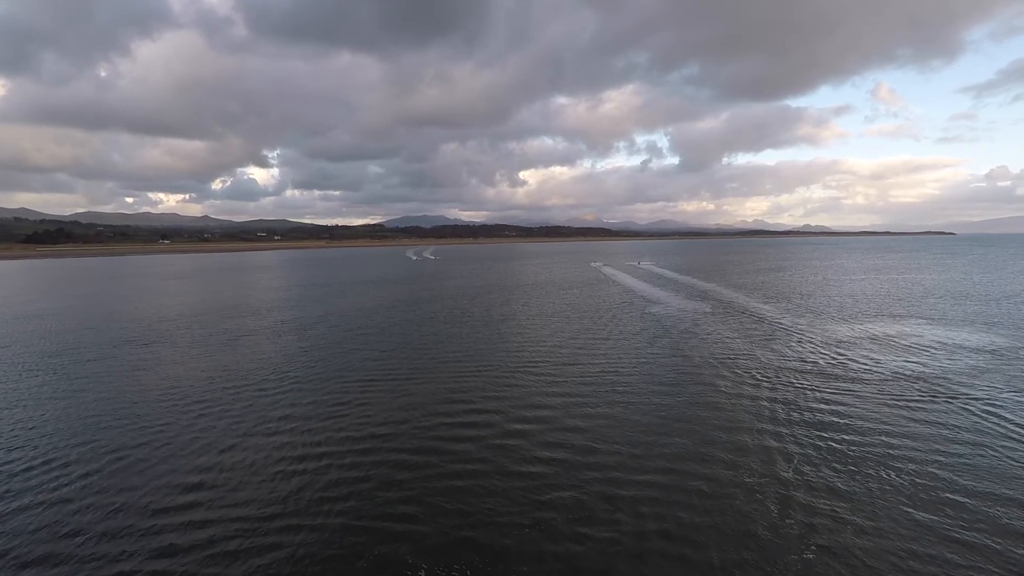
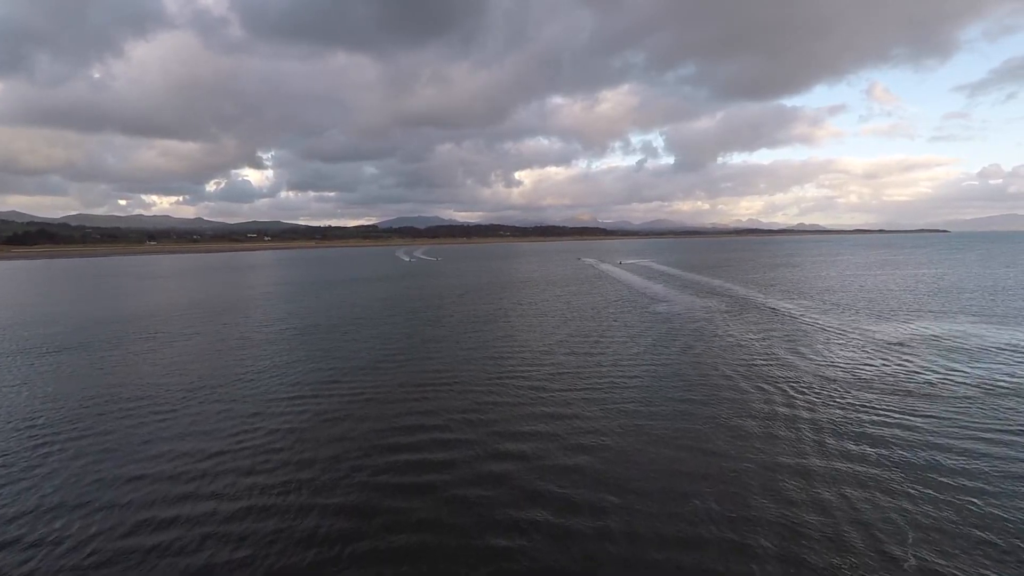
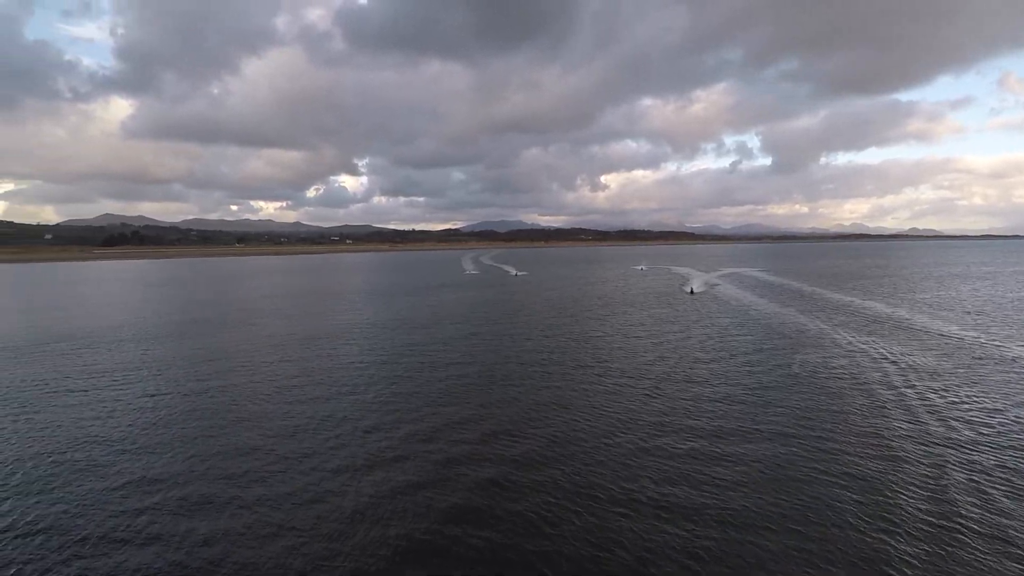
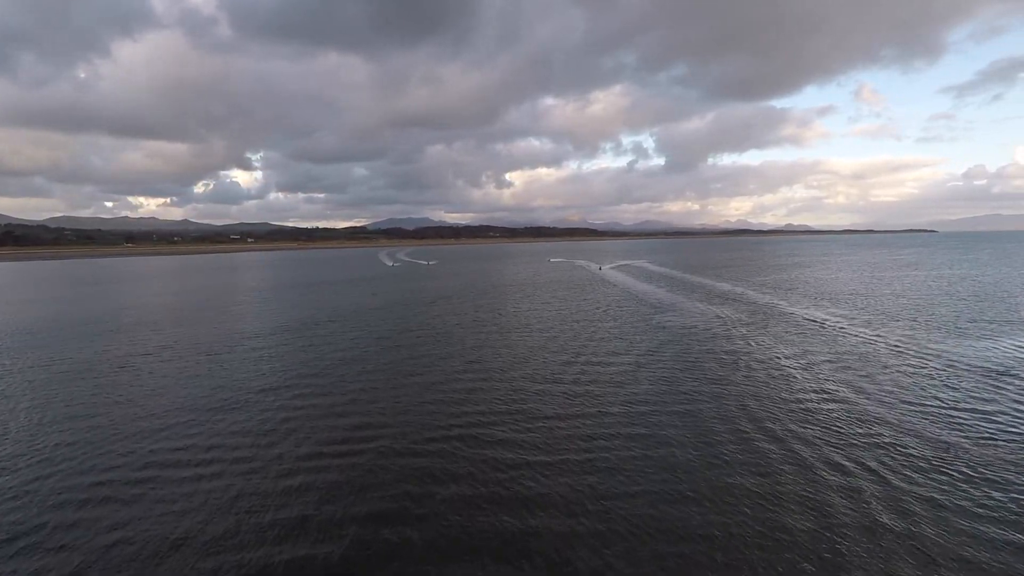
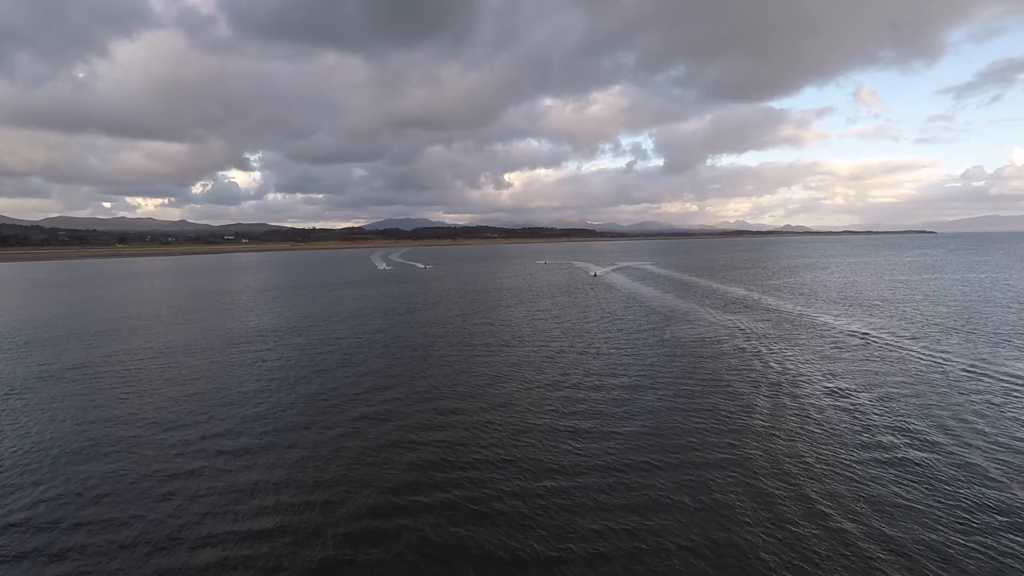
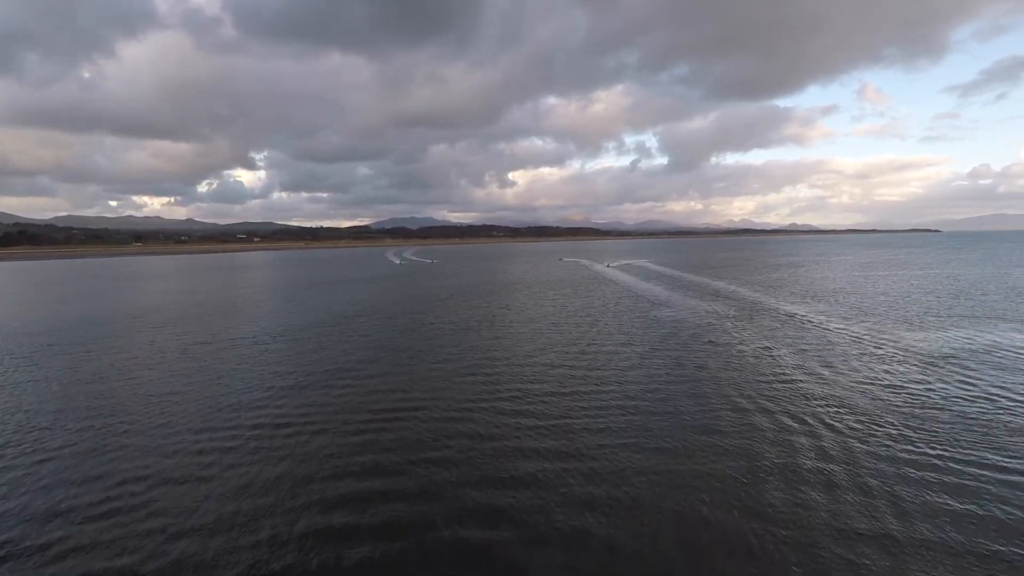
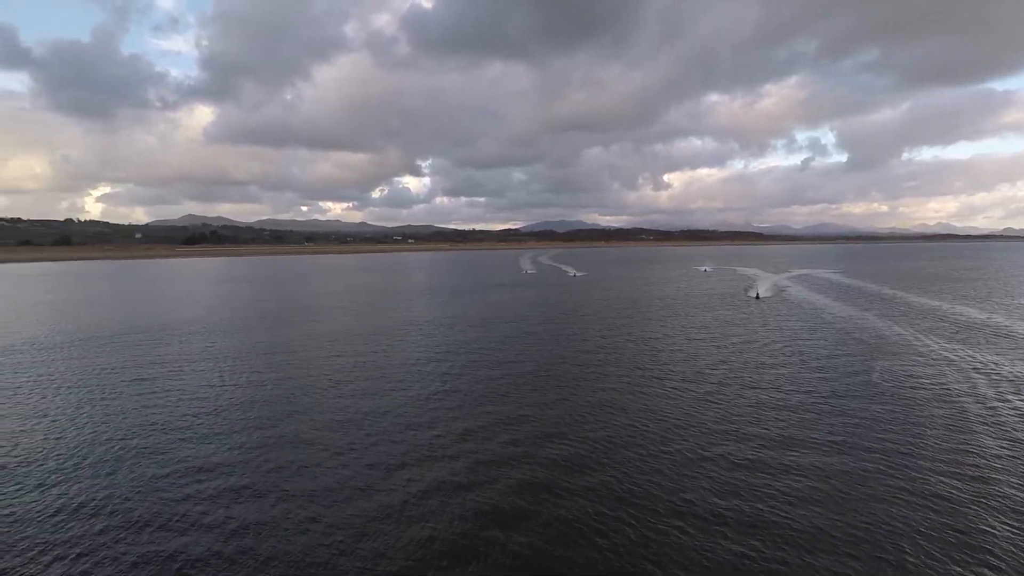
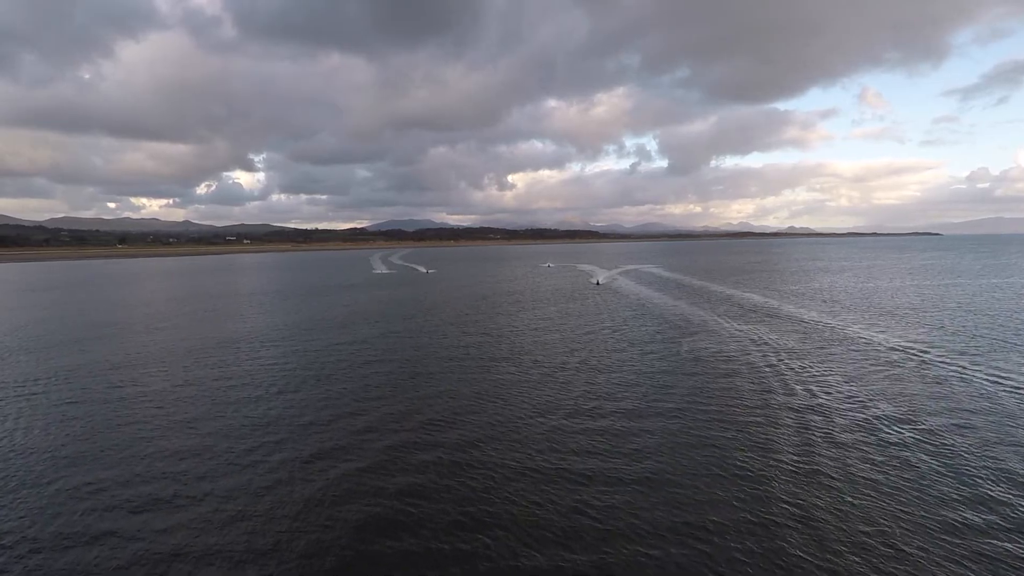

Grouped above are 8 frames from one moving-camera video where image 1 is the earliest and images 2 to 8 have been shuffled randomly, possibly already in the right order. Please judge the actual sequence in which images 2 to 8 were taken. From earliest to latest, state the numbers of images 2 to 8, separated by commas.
2, 6, 4, 5, 8, 3, 7
